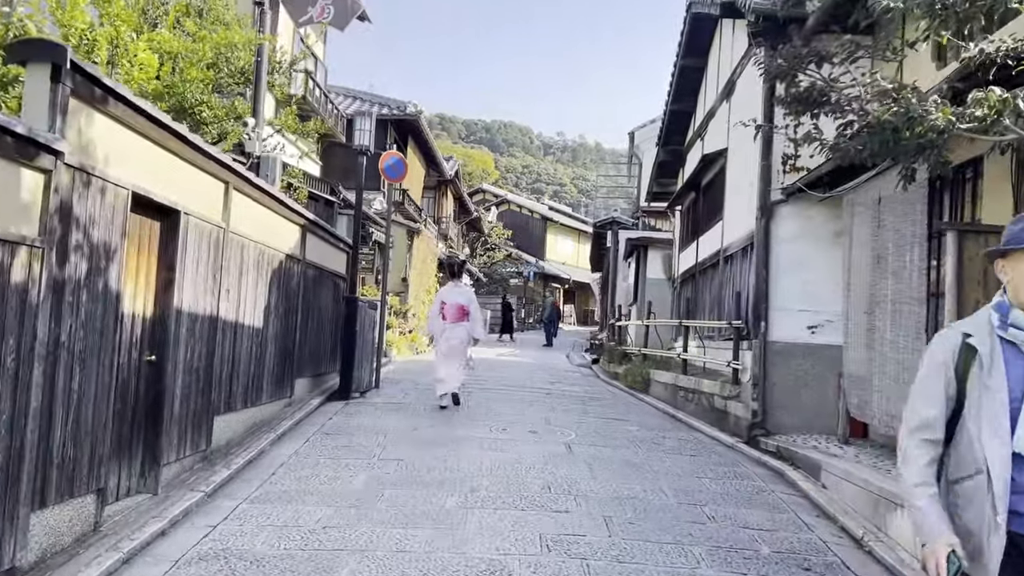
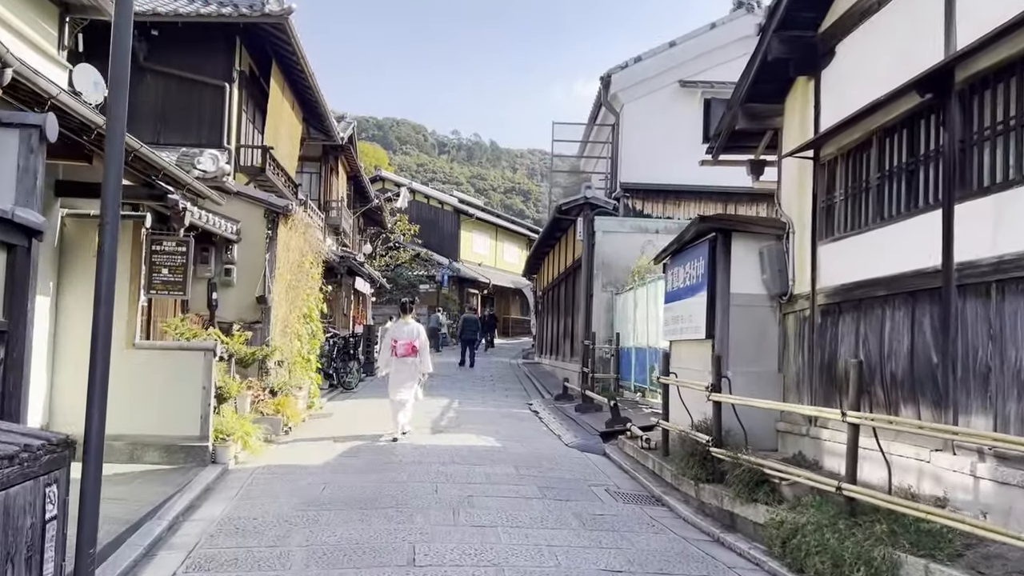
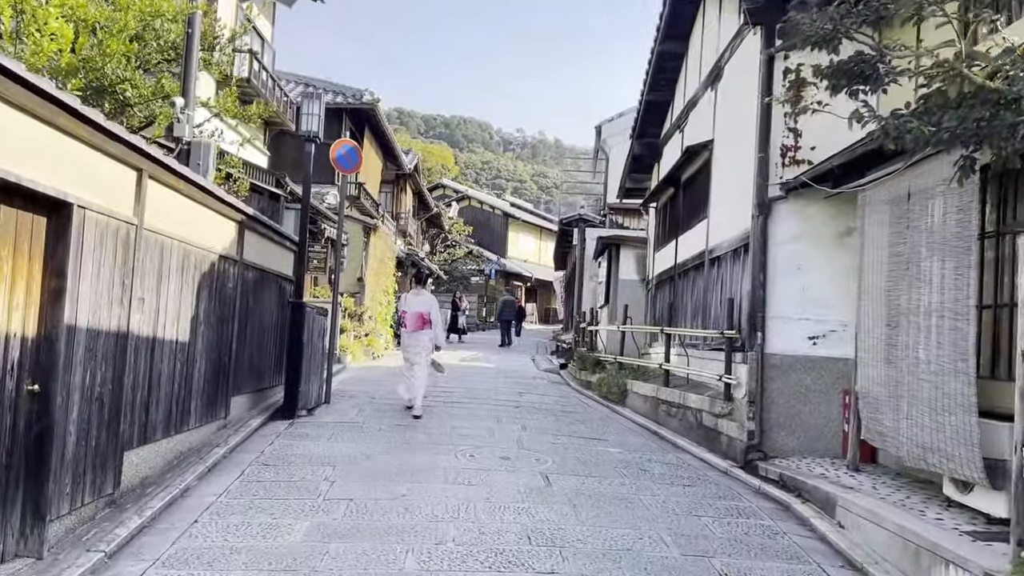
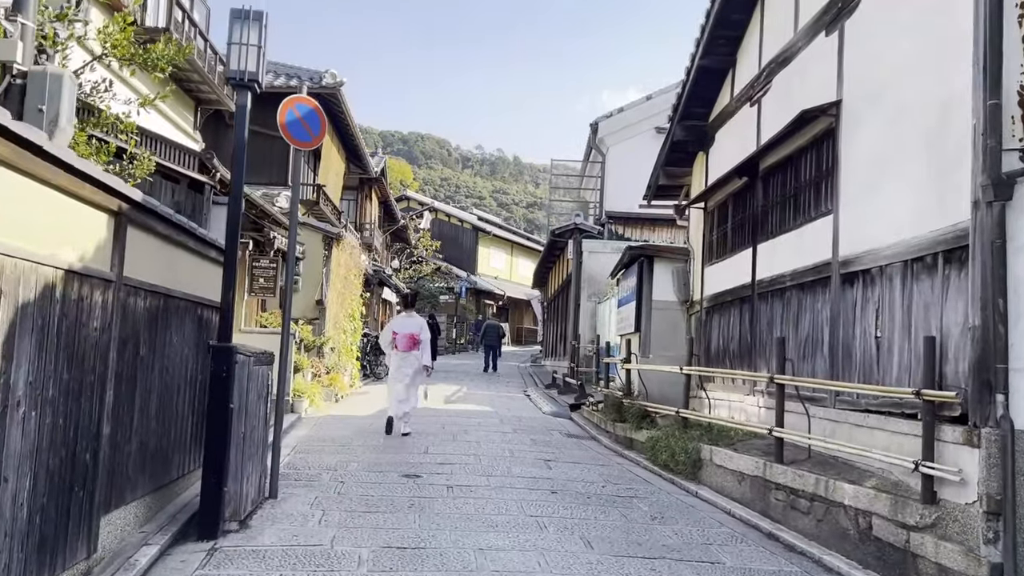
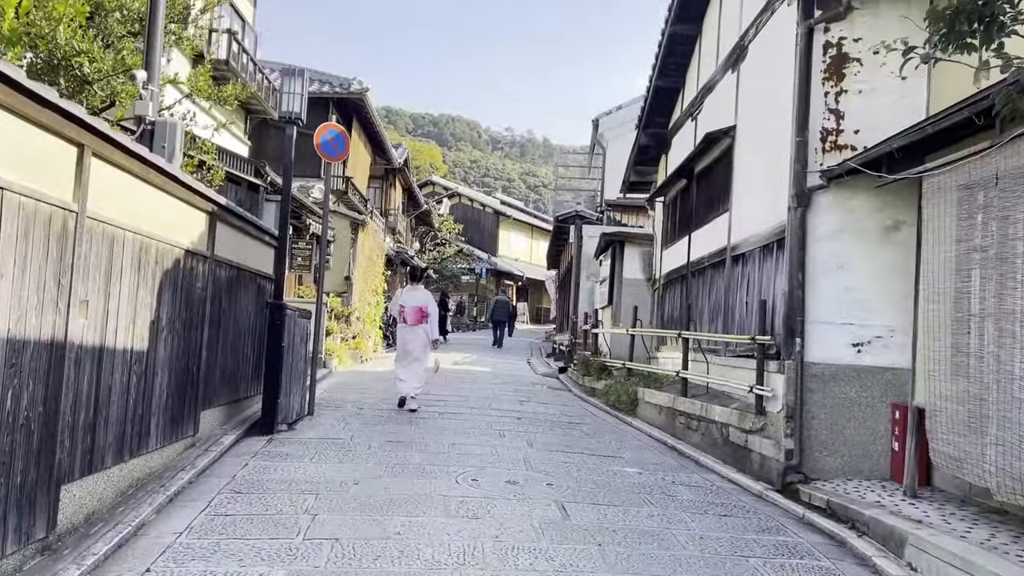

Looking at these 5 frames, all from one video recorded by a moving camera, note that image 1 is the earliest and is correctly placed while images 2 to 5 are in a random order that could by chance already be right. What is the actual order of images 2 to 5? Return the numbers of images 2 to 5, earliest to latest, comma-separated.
3, 5, 4, 2
